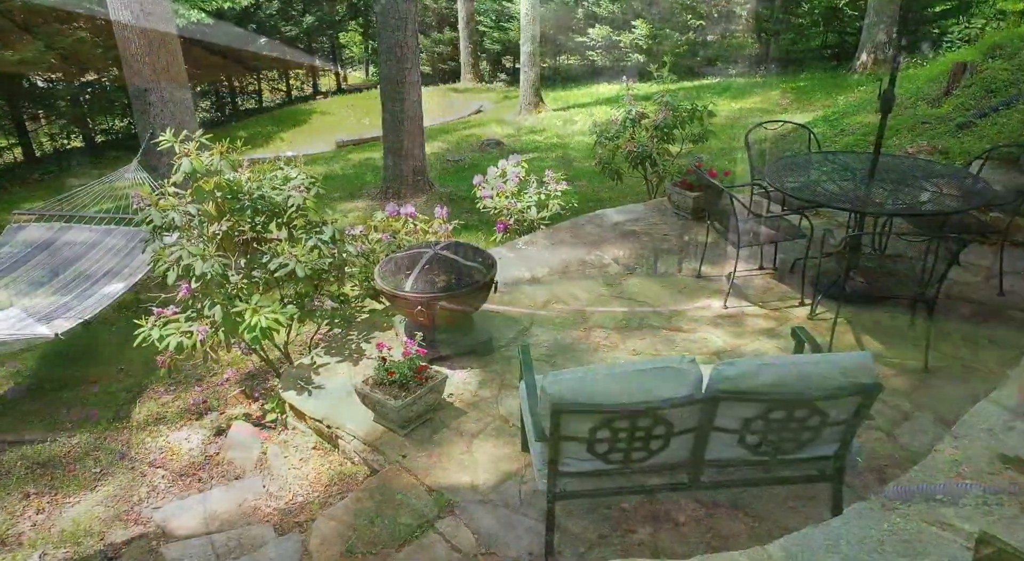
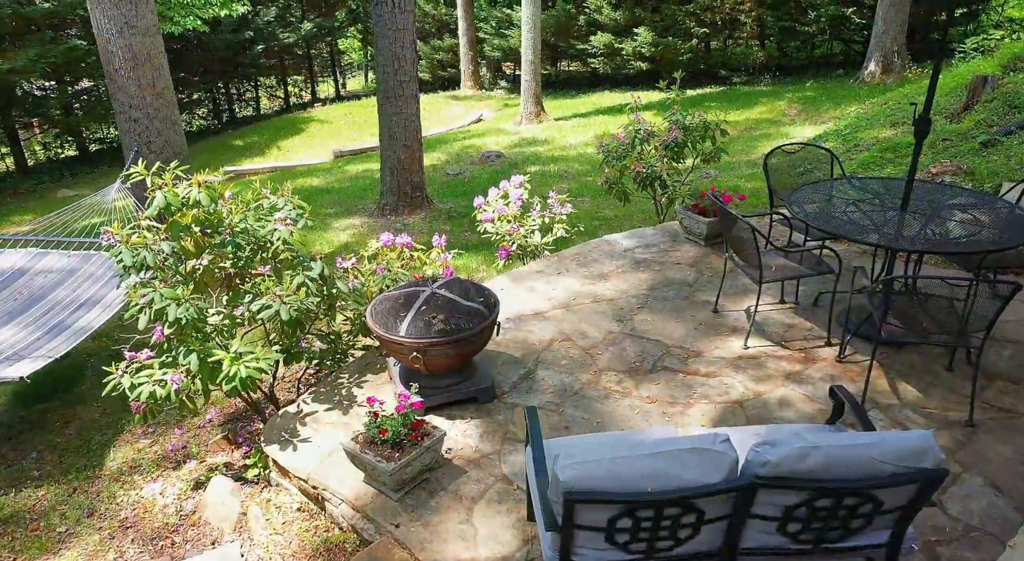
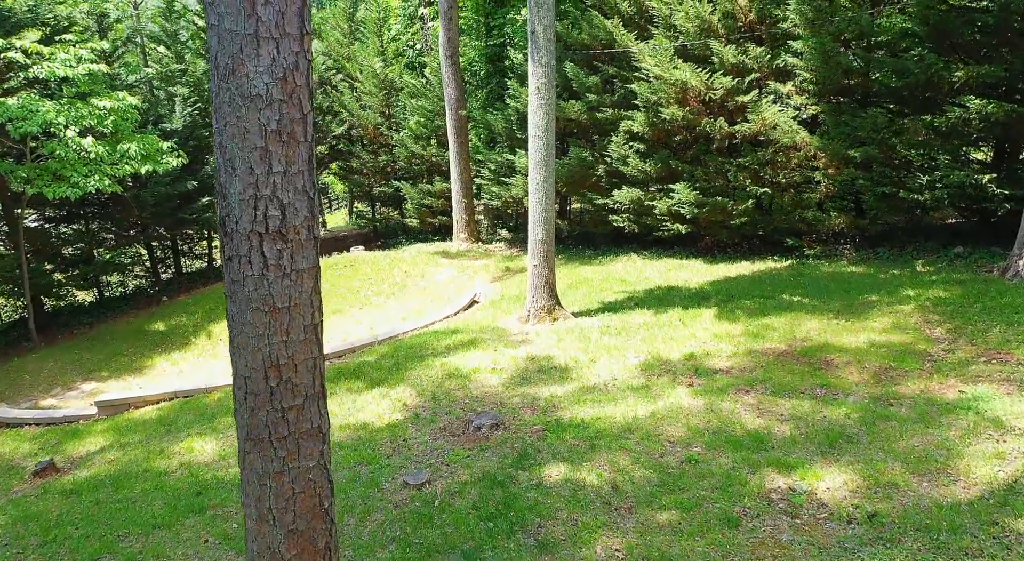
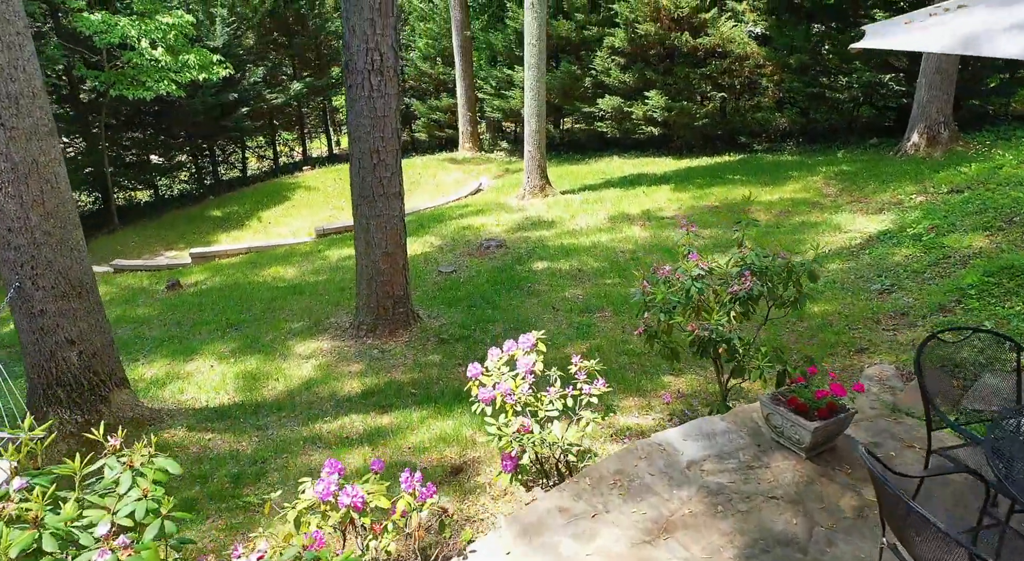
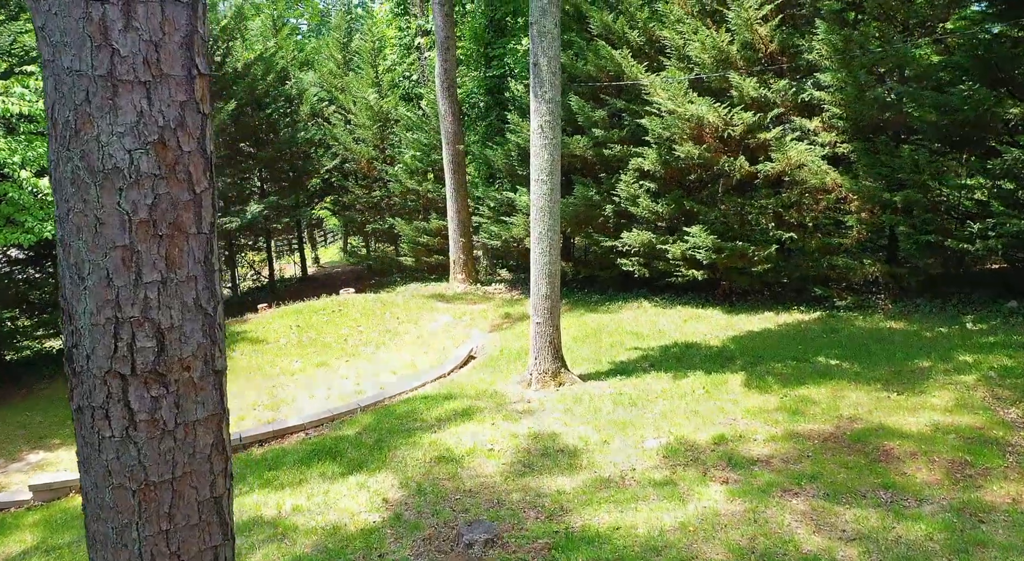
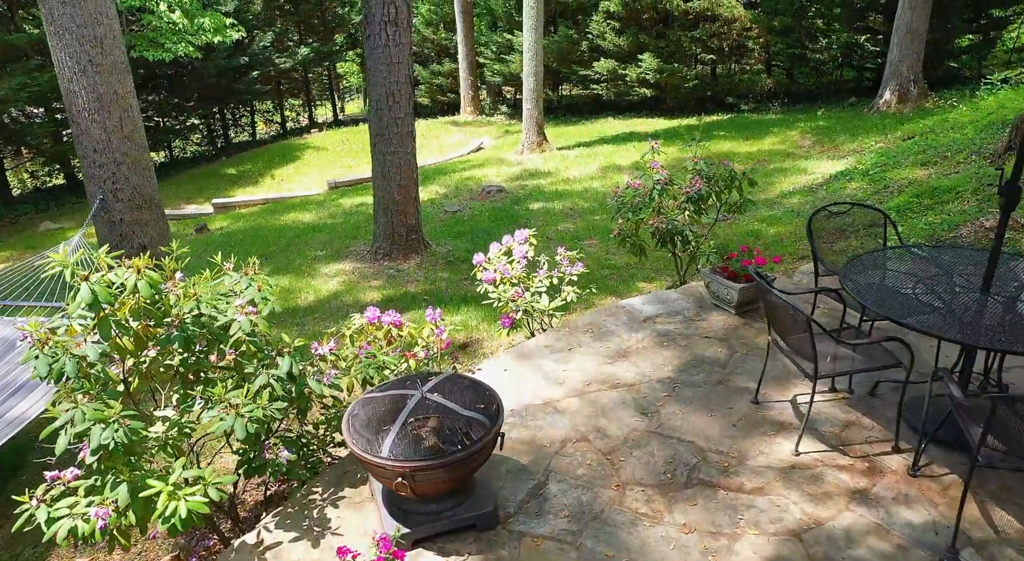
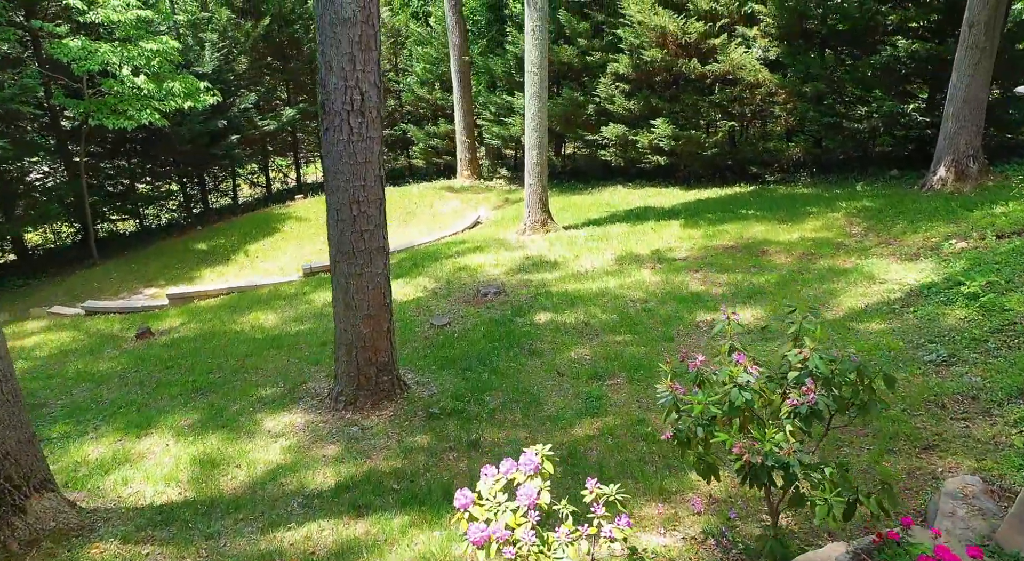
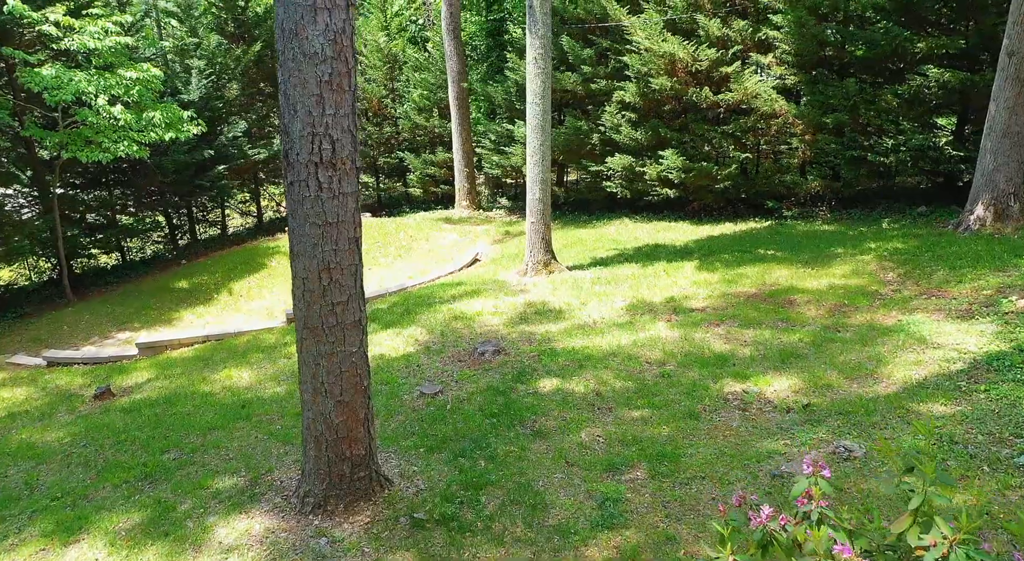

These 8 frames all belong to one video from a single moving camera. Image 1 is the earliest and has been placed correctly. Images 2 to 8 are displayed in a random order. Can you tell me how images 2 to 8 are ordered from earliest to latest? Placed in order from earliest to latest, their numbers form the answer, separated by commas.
2, 6, 4, 7, 8, 3, 5
